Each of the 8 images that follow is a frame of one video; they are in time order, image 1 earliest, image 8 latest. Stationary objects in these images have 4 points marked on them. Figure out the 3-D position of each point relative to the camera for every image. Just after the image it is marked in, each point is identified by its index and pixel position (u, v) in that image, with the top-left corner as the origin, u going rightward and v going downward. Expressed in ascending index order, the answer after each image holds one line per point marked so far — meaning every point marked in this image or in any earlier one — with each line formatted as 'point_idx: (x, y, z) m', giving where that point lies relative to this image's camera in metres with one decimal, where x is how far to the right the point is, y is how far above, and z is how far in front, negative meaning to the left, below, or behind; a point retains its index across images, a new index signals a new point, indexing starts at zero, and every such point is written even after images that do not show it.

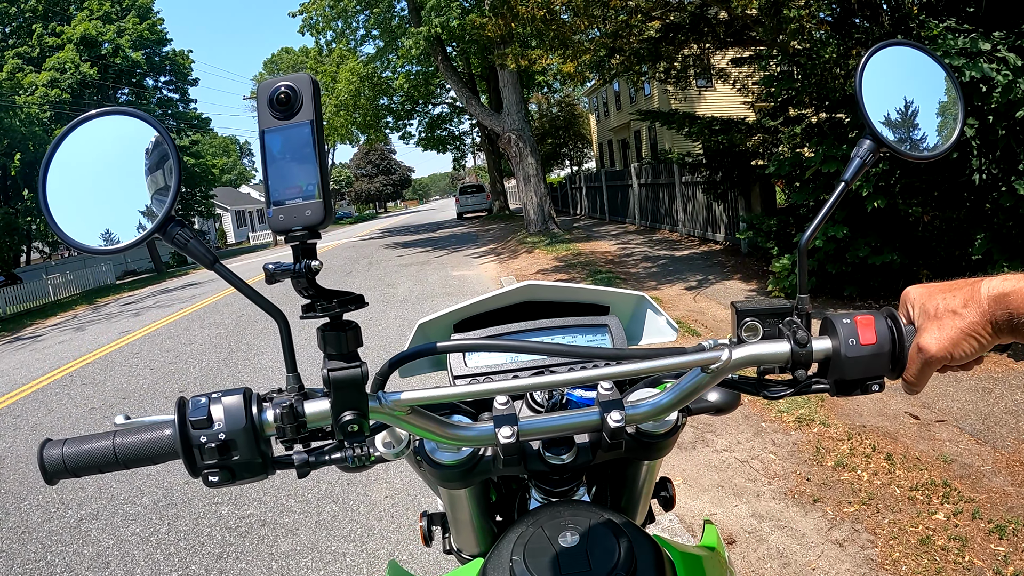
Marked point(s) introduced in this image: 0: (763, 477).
0: (+1.4, -1.0, +3.7) m
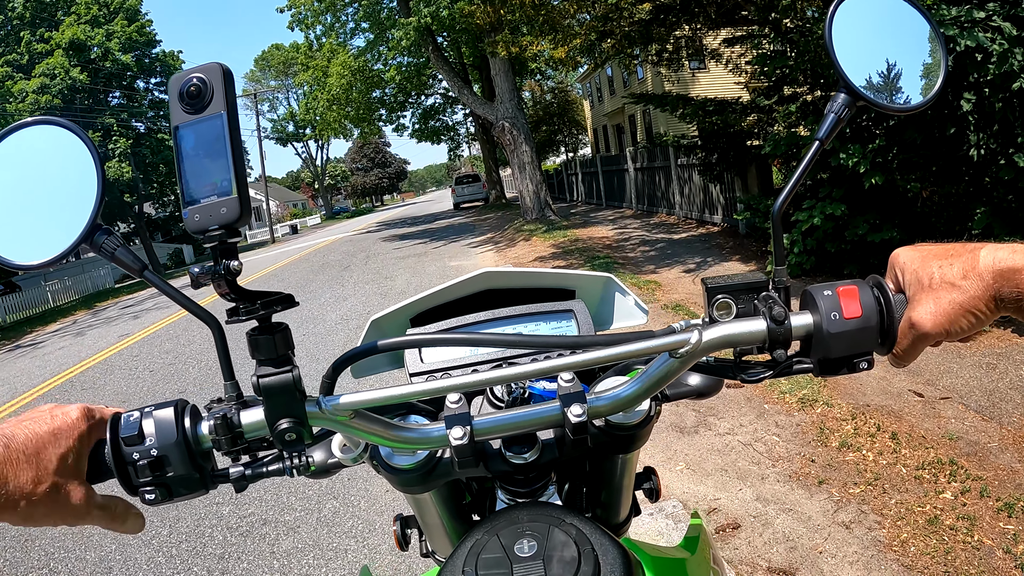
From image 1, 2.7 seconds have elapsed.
0: (+1.4, -0.9, +3.7) m
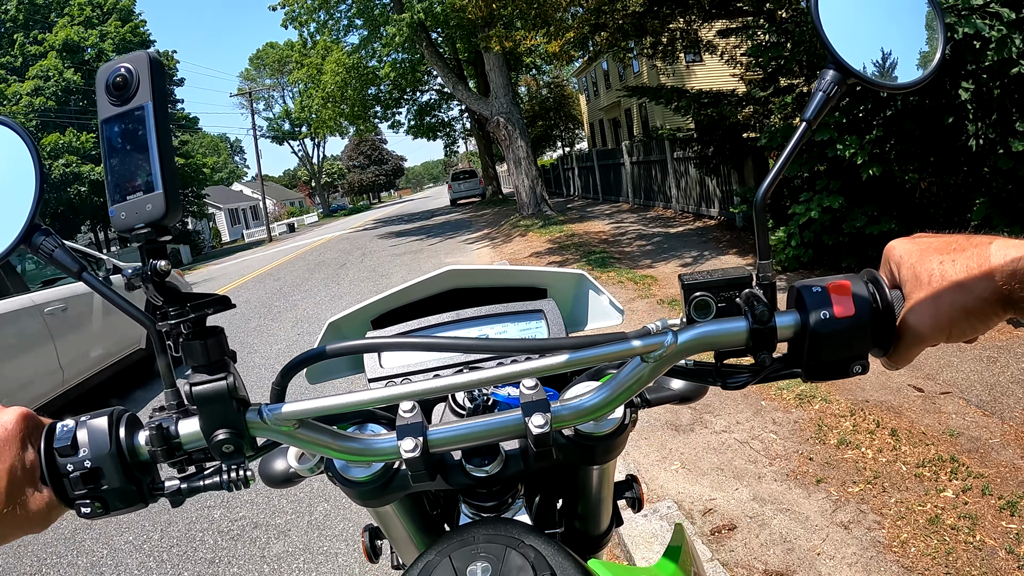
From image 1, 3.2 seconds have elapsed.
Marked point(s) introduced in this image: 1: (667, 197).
0: (+1.3, -0.9, +3.6) m
1: (+3.1, +1.8, +13.6) m
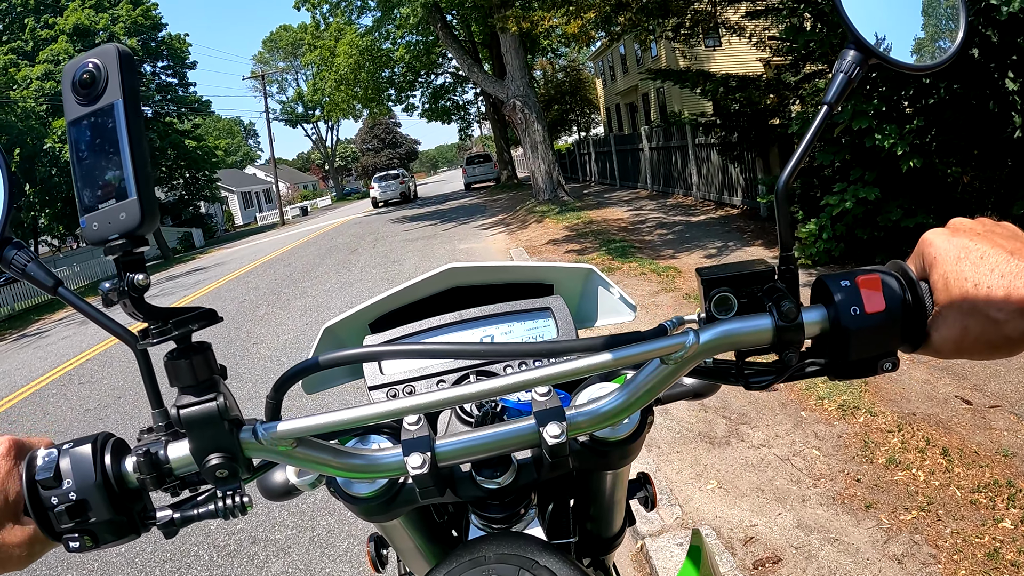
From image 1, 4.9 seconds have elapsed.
0: (+1.4, -0.9, +3.4) m
1: (+3.4, +2.0, +13.2) m
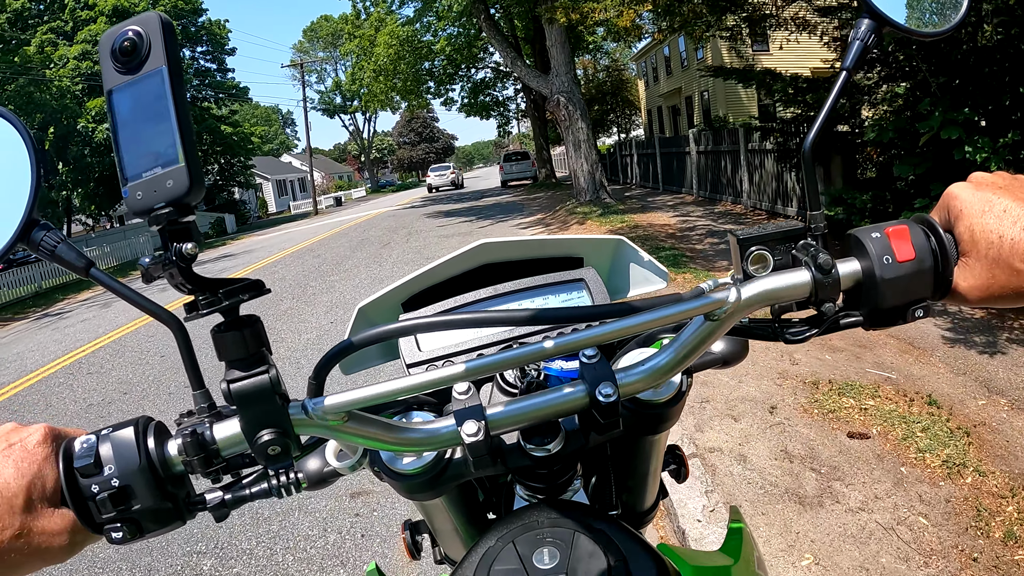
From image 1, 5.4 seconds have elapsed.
0: (+1.6, -1.0, +2.9) m
1: (+4.1, +1.8, +12.6) m
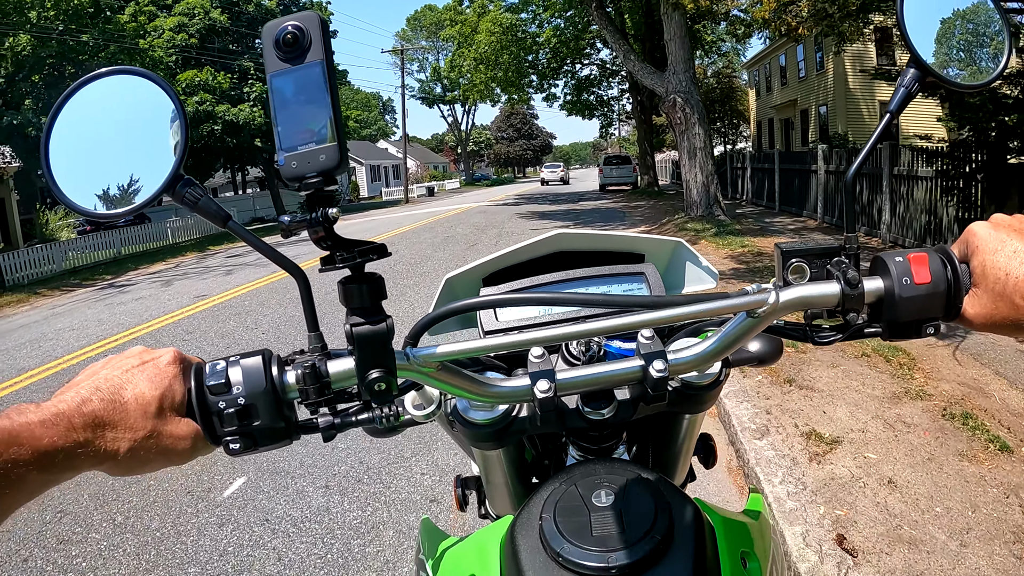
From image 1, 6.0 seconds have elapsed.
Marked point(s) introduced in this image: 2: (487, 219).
0: (+1.7, -1.4, +1.6) m
1: (+5.6, +1.1, +11.0) m
2: (-0.8, +1.8, +18.4) m
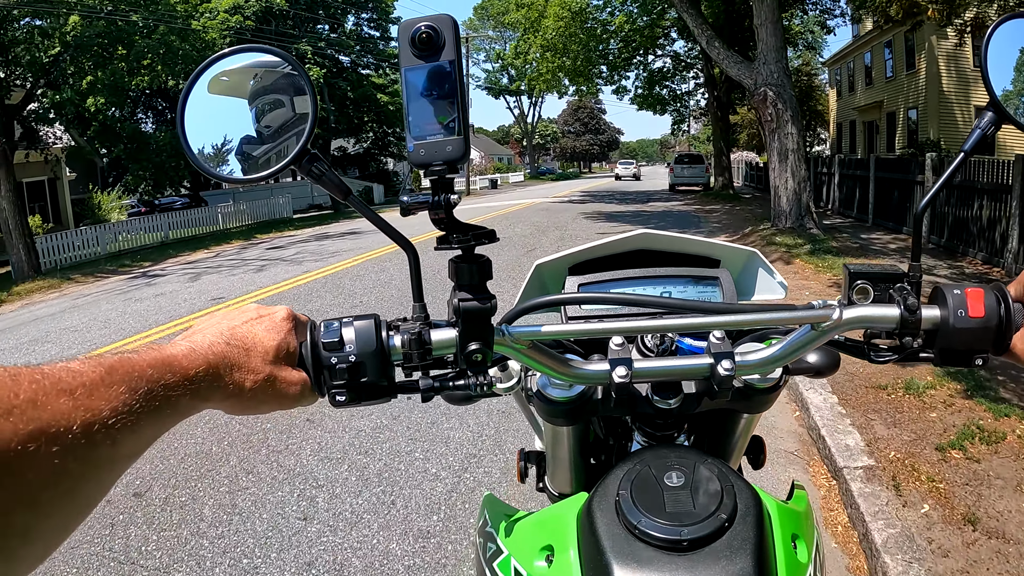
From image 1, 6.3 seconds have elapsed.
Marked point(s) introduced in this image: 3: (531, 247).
0: (+1.7, -1.7, +0.6) m
1: (+6.5, +0.7, +9.6) m
2: (+0.7, +1.8, +17.5) m
3: (+0.1, +0.8, +12.1) m
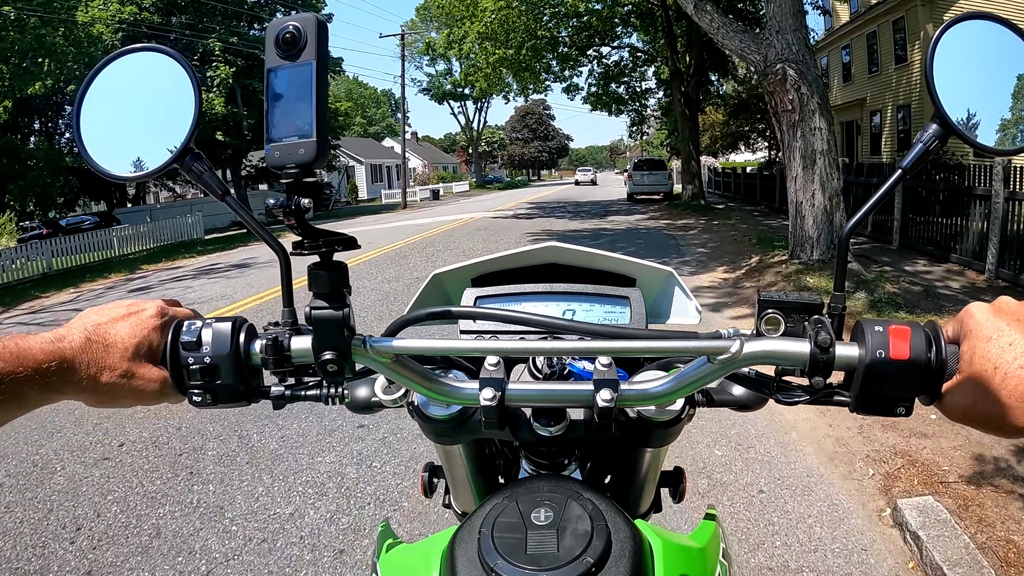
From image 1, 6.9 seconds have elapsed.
0: (+1.6, -2.0, -1.3) m
1: (+5.7, +0.4, +8.0) m
2: (-0.6, +1.3, +15.5) m
3: (-0.8, +0.2, +10.0) m
